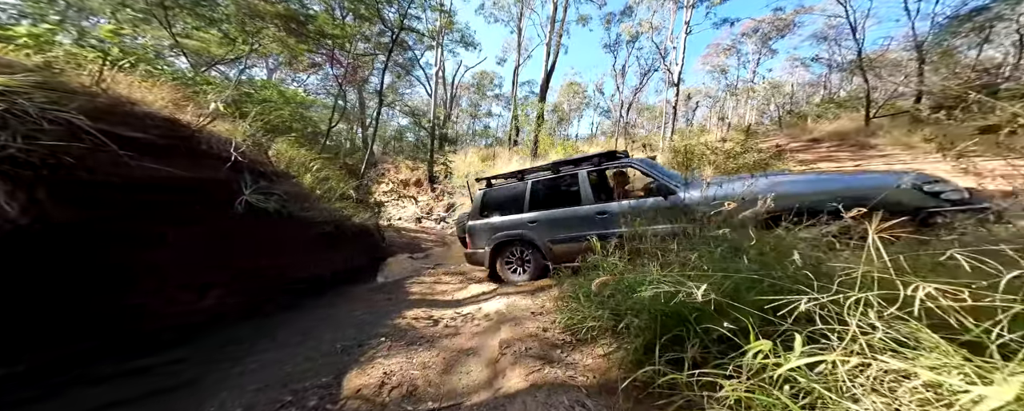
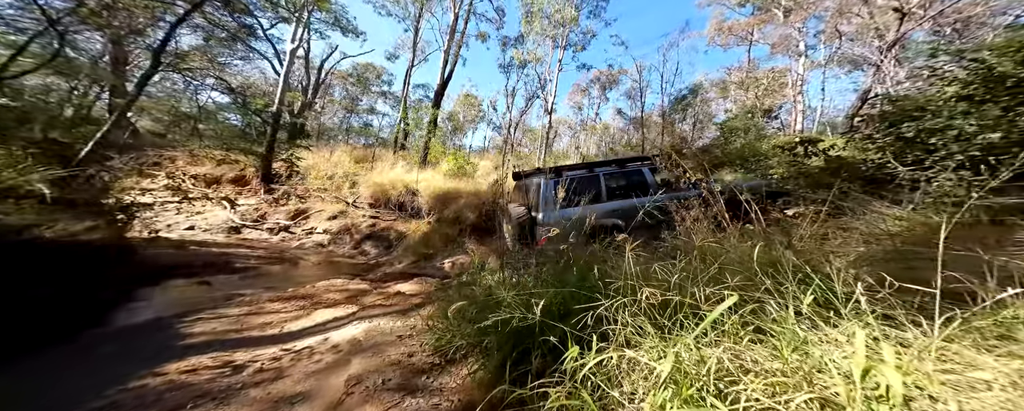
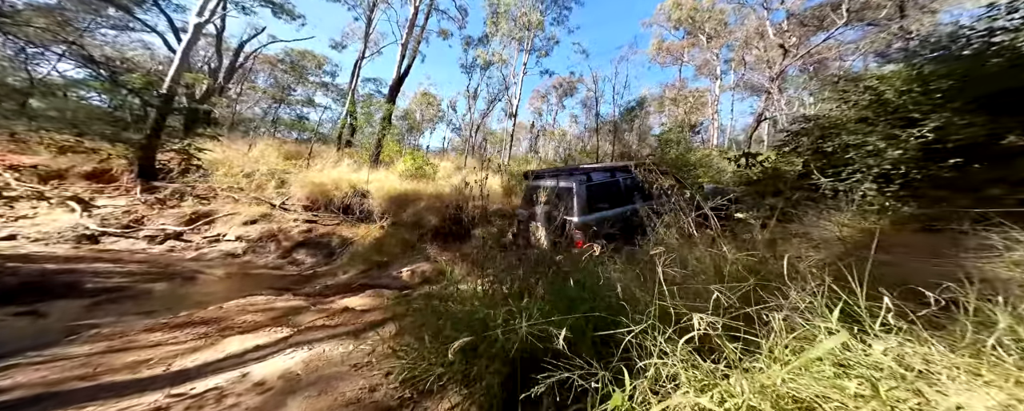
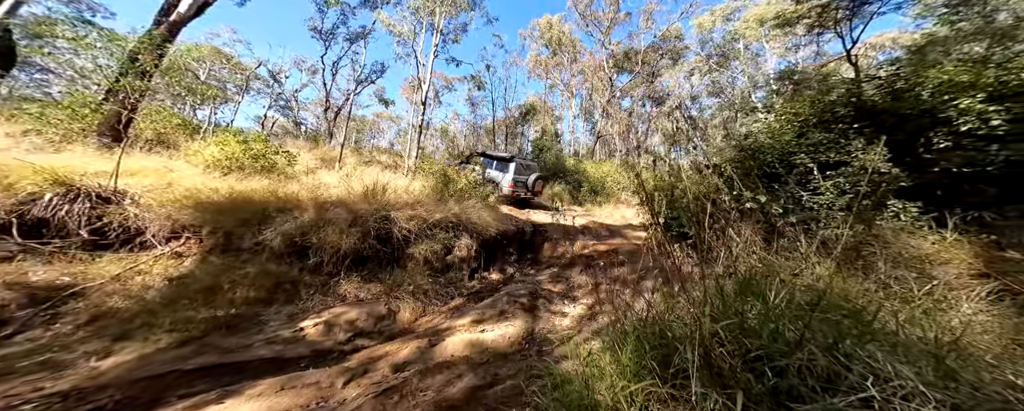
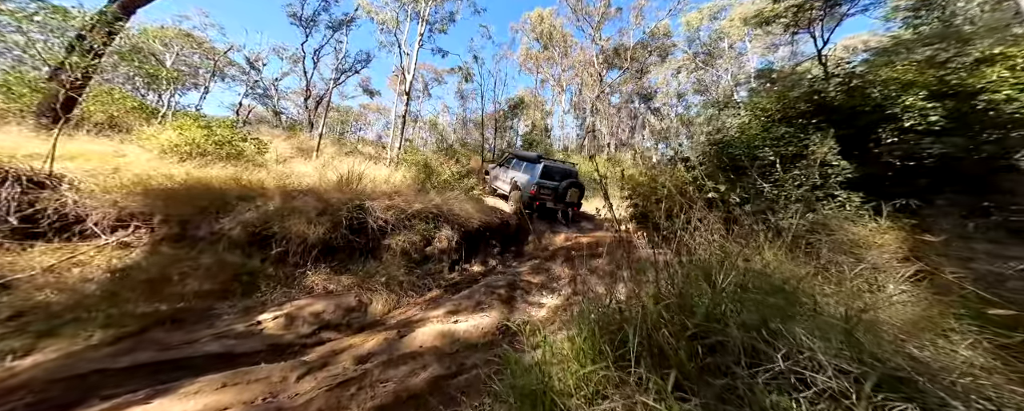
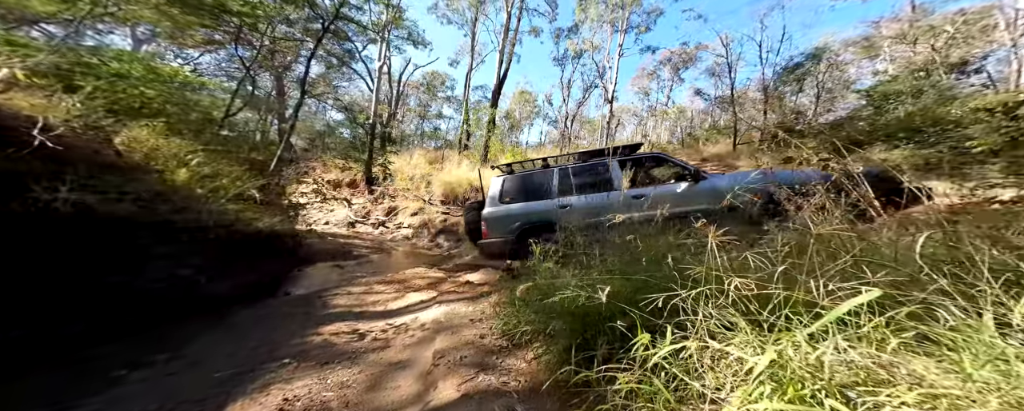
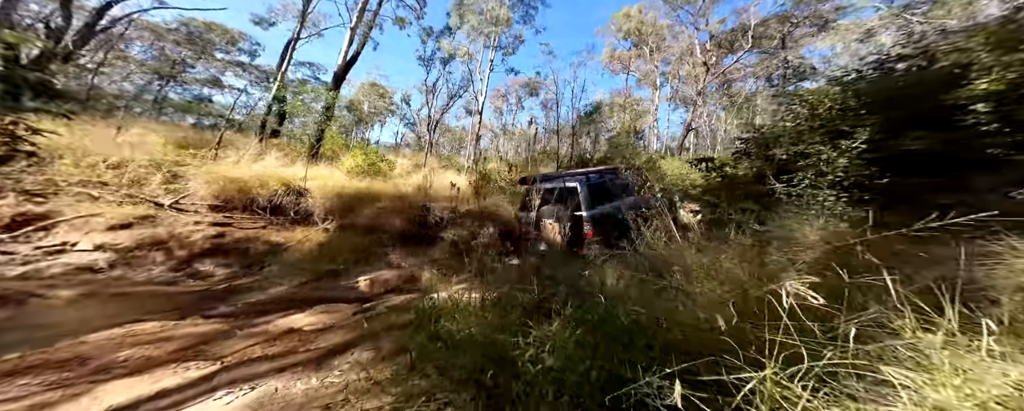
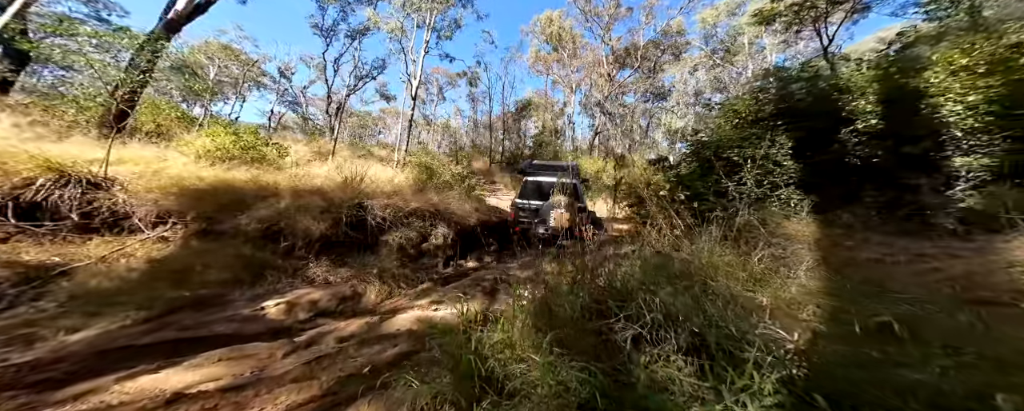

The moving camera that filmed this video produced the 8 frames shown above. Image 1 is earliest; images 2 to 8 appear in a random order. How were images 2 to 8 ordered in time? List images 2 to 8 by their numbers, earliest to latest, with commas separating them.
6, 2, 3, 7, 8, 5, 4
